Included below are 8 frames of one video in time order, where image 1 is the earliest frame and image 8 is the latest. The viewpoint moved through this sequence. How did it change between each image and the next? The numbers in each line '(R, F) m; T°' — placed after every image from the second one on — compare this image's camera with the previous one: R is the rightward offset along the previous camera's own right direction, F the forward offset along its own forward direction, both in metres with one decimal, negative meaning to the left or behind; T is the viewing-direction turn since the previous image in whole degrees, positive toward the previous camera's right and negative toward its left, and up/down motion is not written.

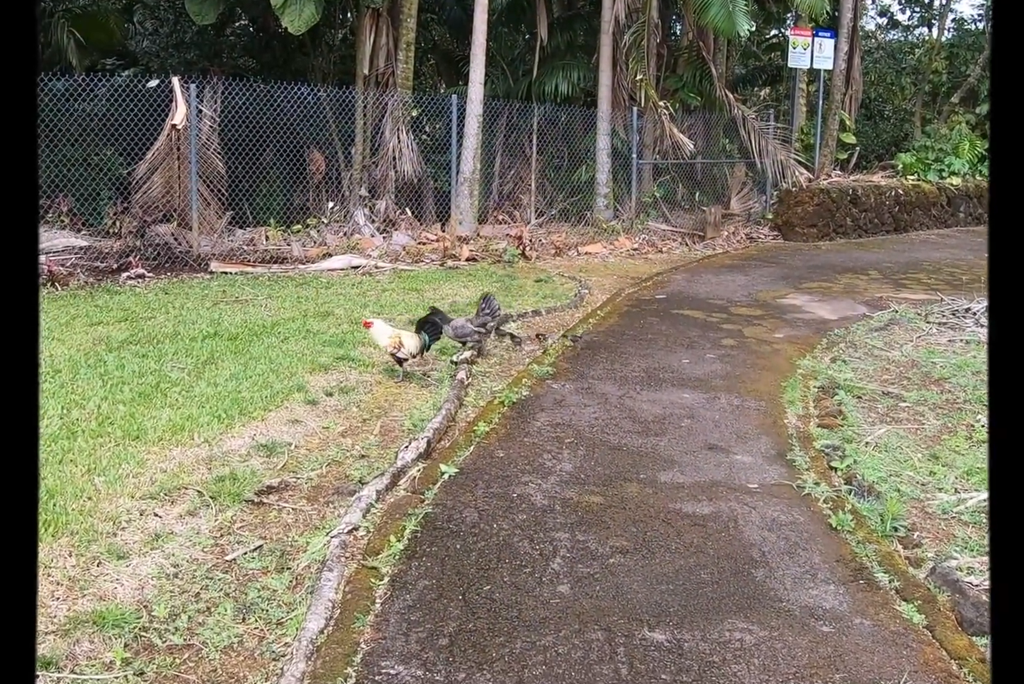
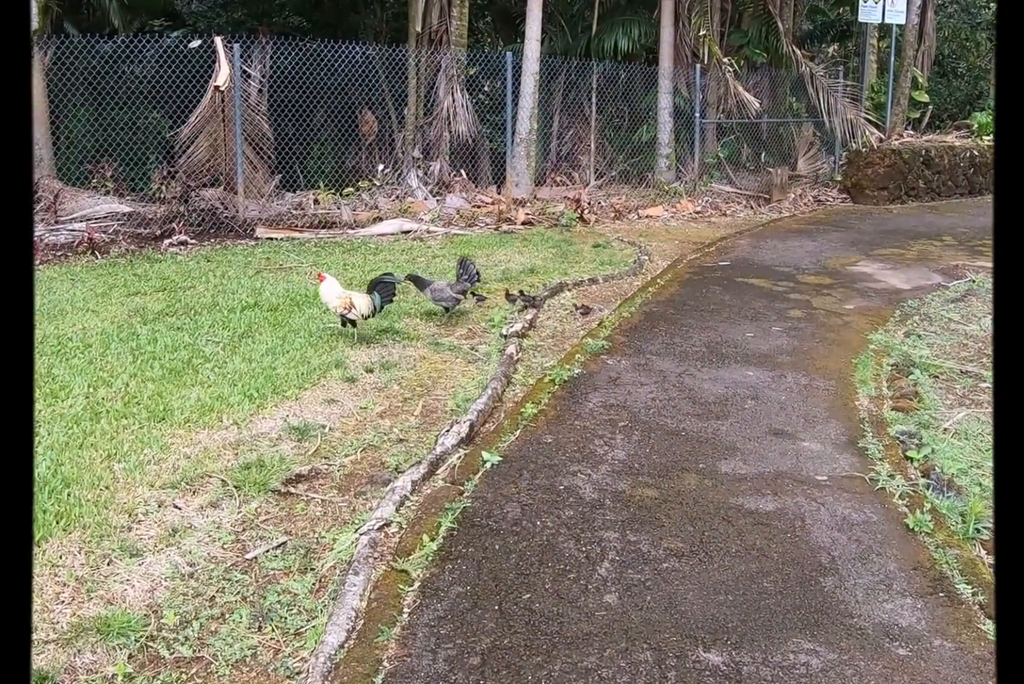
(+0.1, +0.4) m; -3°
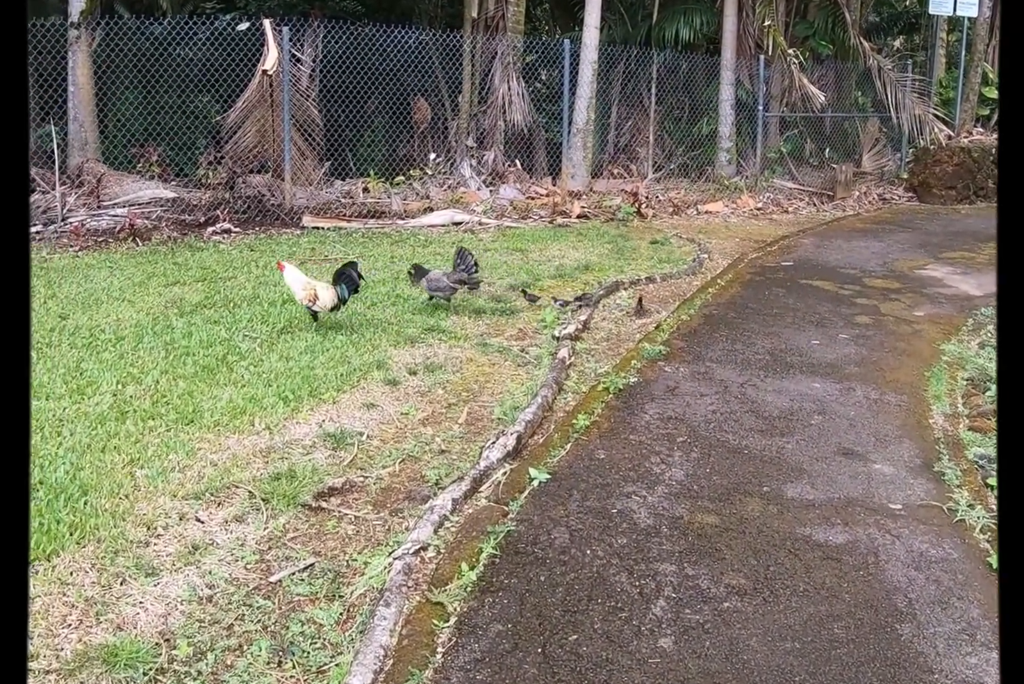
(0.0, +0.3) m; -3°
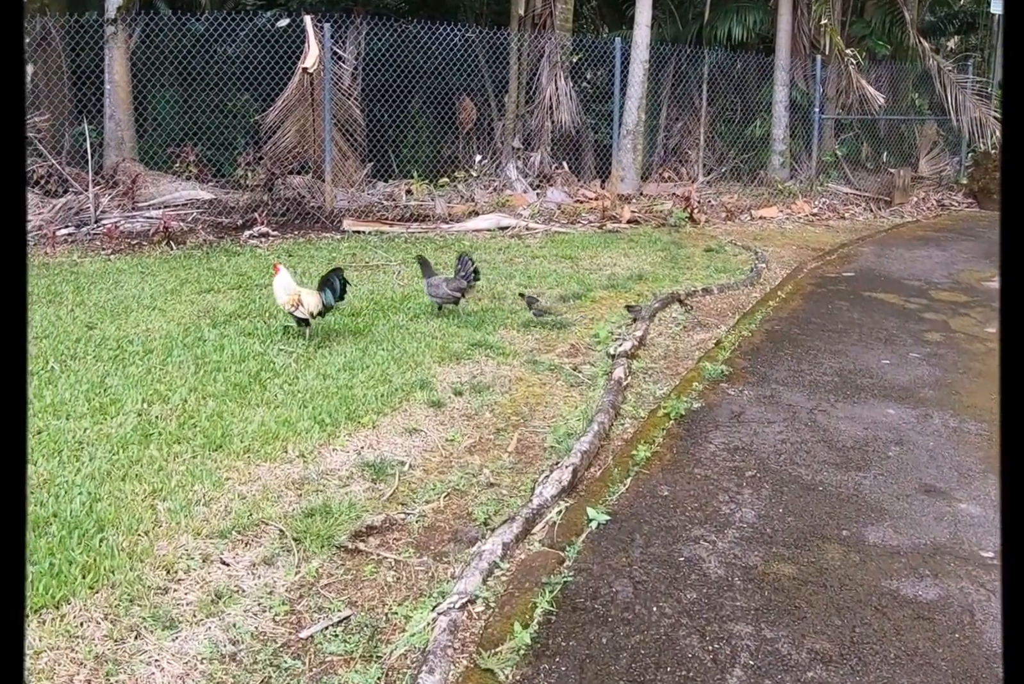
(-0.1, +0.4) m; -2°
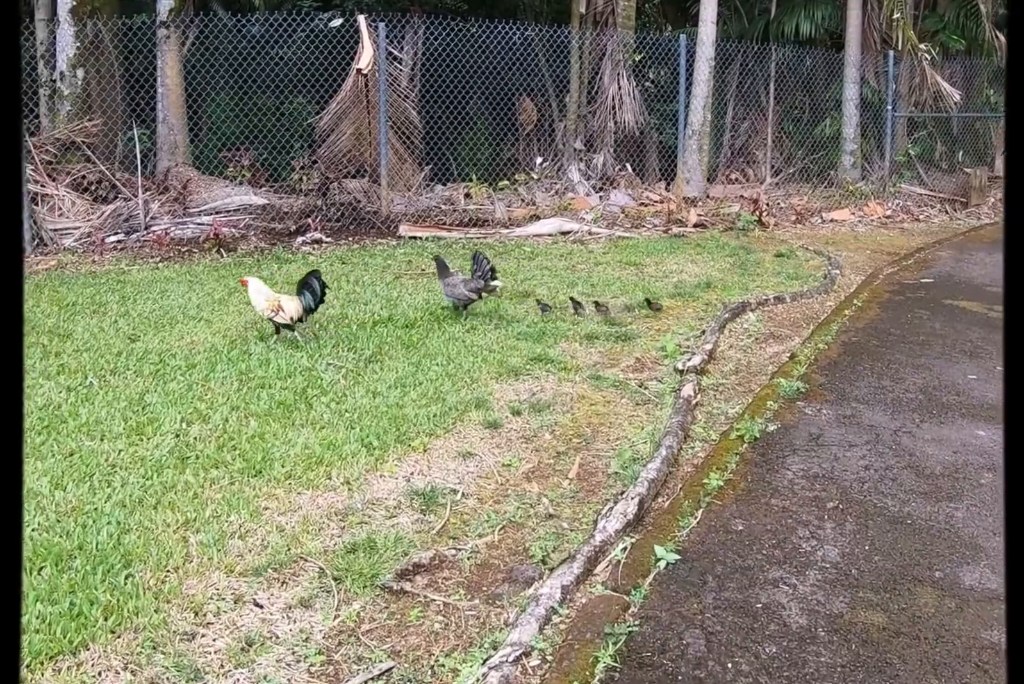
(0.0, +0.3) m; -3°
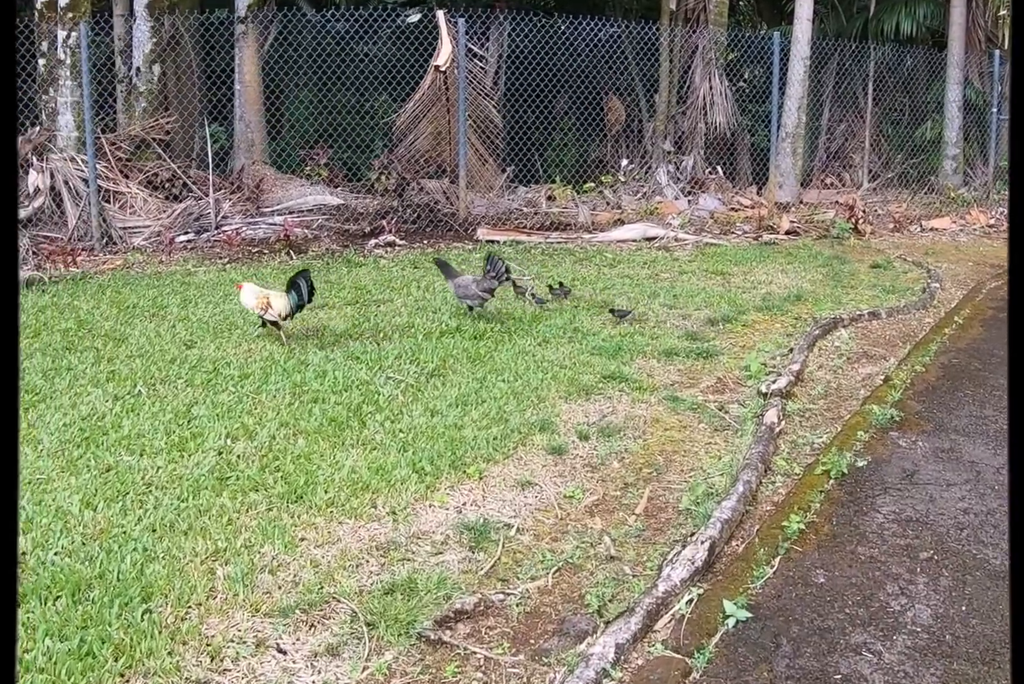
(+0.1, +0.3) m; -5°
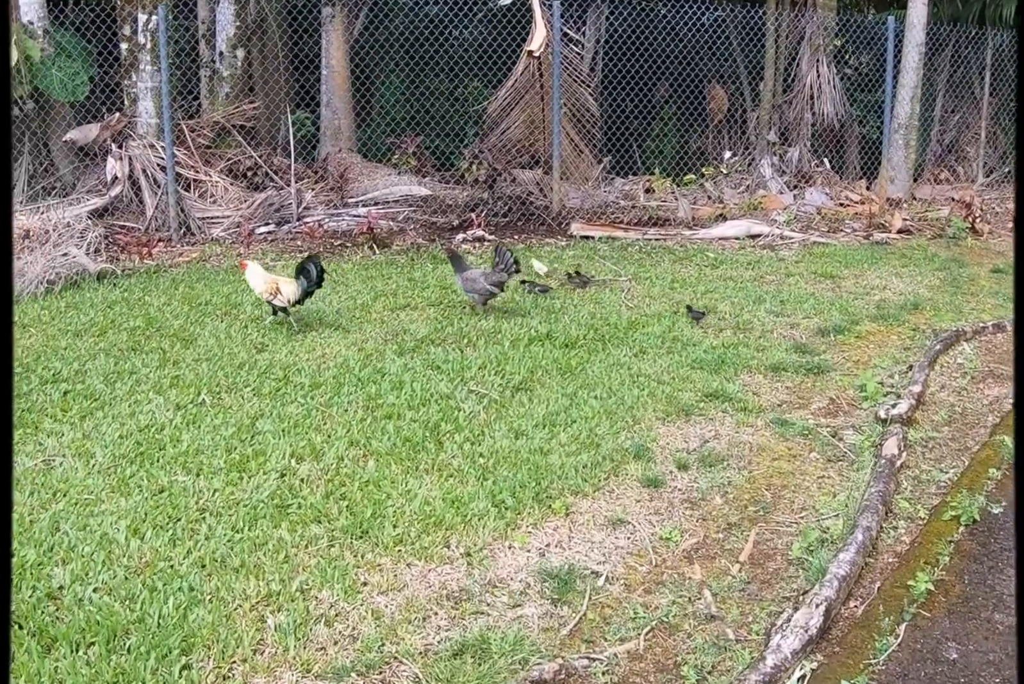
(0.0, +0.4) m; -5°
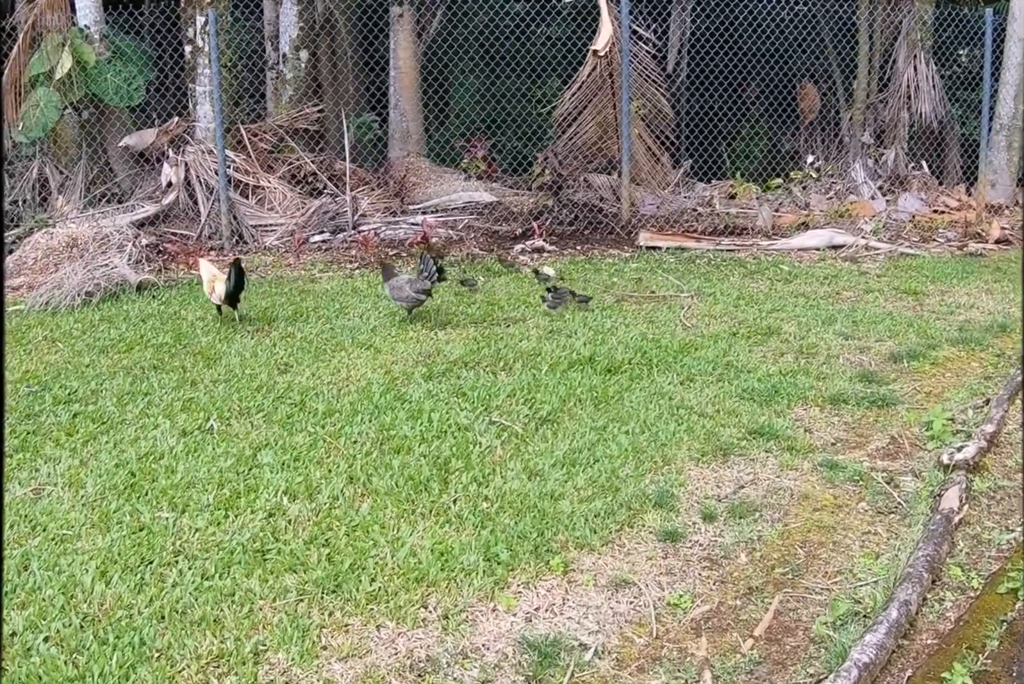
(+0.4, +0.3) m; -6°
